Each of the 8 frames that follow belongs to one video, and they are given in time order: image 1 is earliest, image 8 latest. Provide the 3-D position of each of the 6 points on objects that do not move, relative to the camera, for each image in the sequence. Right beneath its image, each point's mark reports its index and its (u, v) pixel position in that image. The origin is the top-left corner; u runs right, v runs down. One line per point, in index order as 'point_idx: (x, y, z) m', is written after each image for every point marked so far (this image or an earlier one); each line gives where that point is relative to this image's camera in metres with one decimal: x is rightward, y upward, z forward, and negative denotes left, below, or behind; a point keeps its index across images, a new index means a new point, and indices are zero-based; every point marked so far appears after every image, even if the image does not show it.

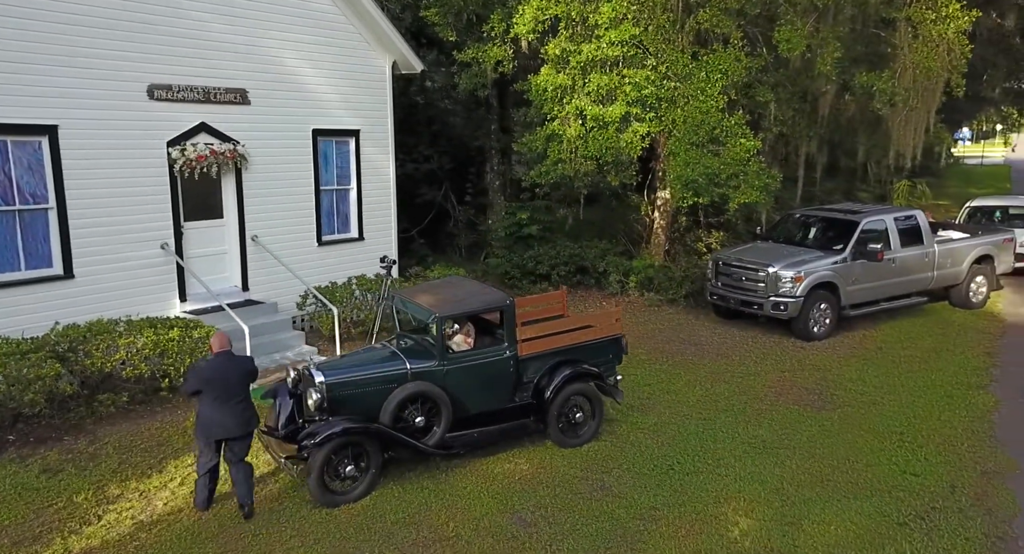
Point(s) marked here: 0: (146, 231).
0: (-4.9, +0.6, +8.7) m
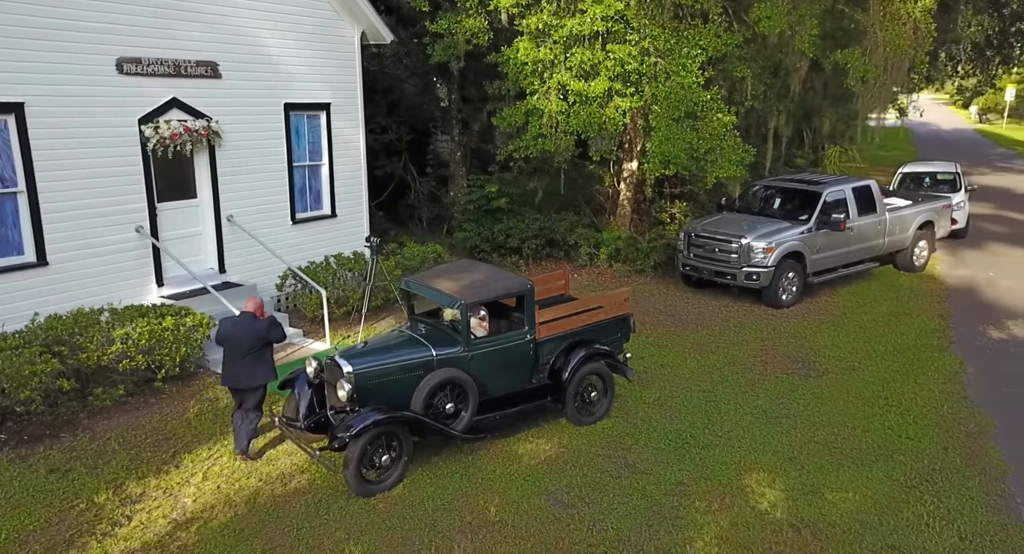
0: (-4.9, +0.8, +8.3) m
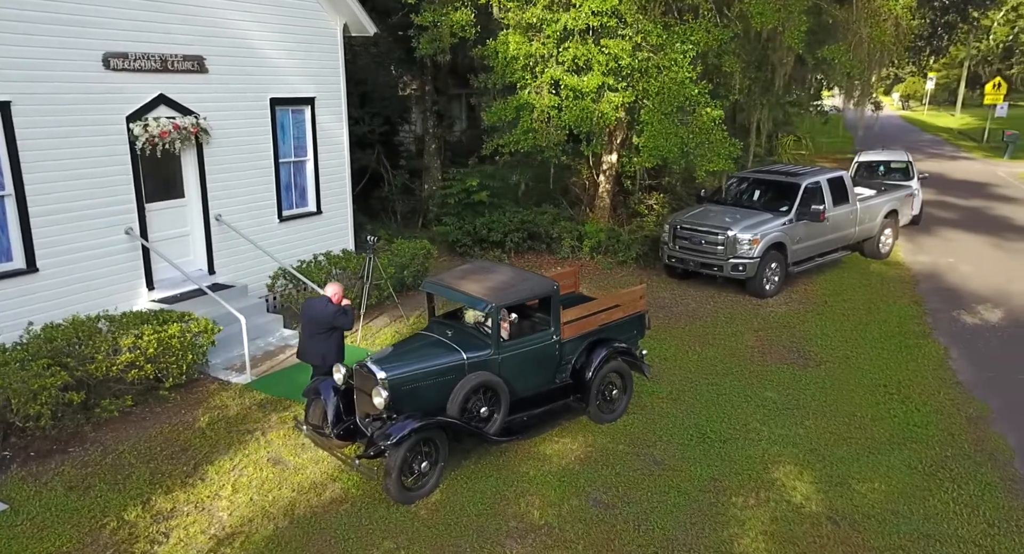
0: (-4.9, +0.7, +8.0) m
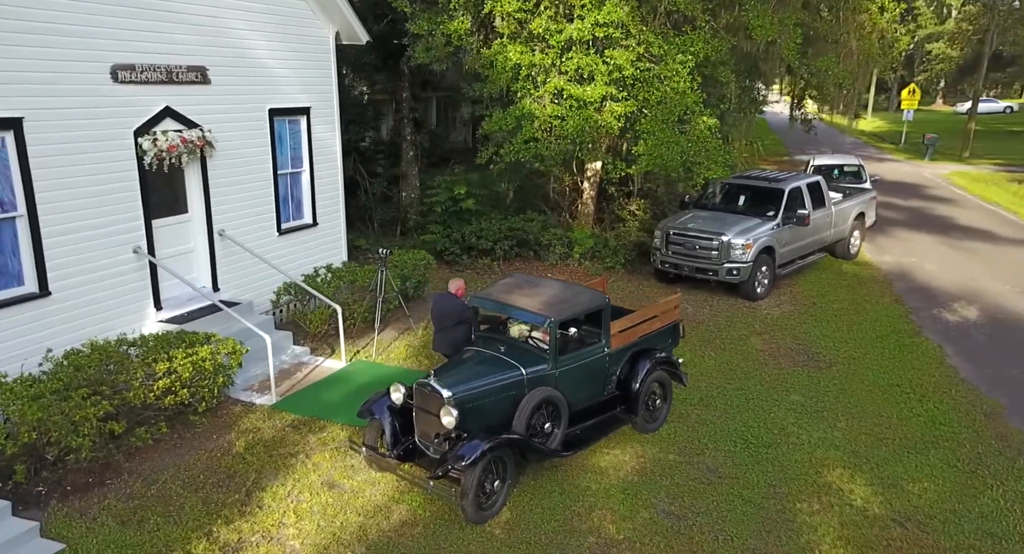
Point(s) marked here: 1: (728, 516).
0: (-4.6, +0.5, +7.6) m
1: (+1.6, -1.8, +5.0) m
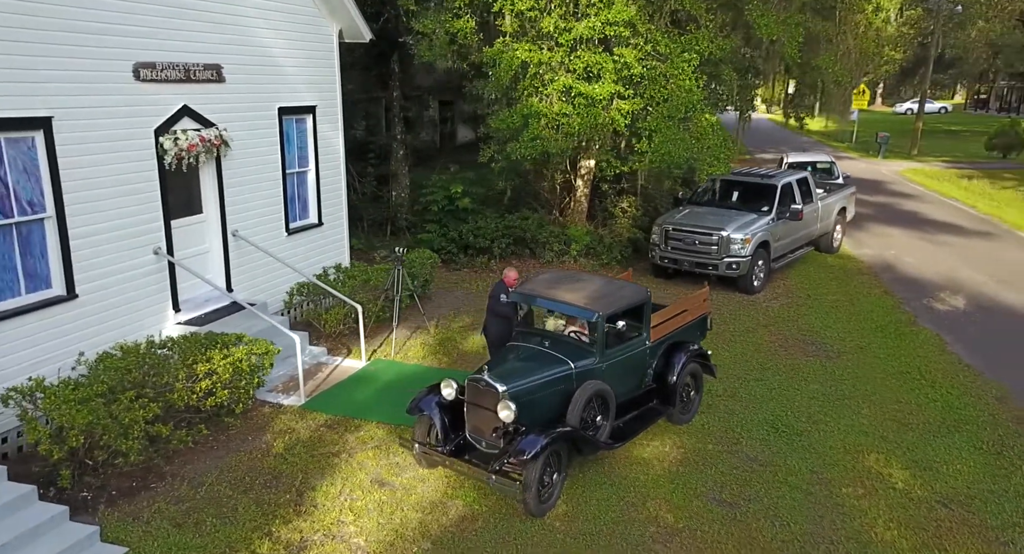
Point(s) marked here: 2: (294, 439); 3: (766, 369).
0: (-4.2, +0.5, +7.5) m
1: (+2.1, -1.8, +5.1) m
2: (-2.1, -1.6, +6.5) m
3: (+3.3, -1.2, +8.5) m
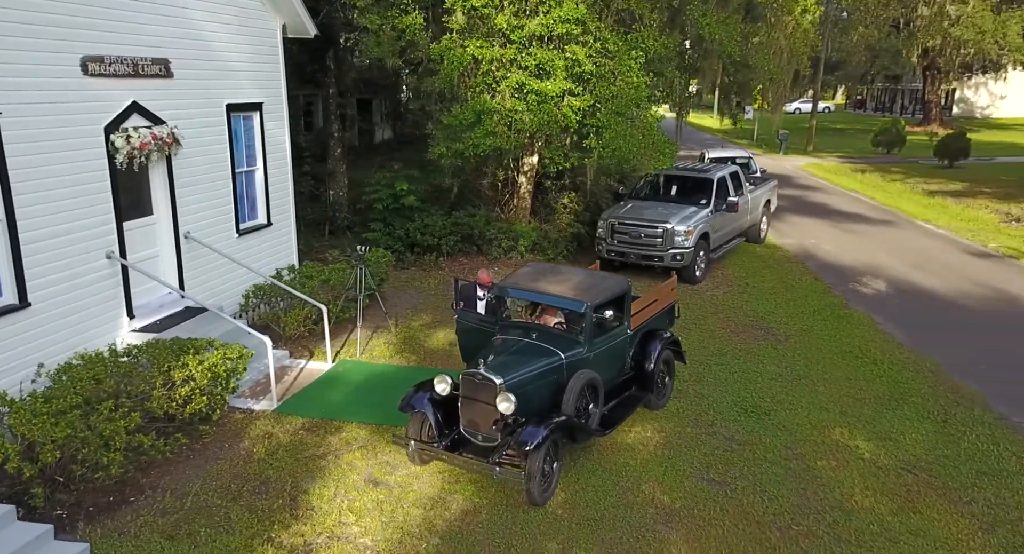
0: (-4.5, +0.4, +7.1) m
1: (+2.1, -1.7, +5.4) m
2: (-2.3, -1.6, +6.3) m
3: (+2.9, -1.1, +8.9) m
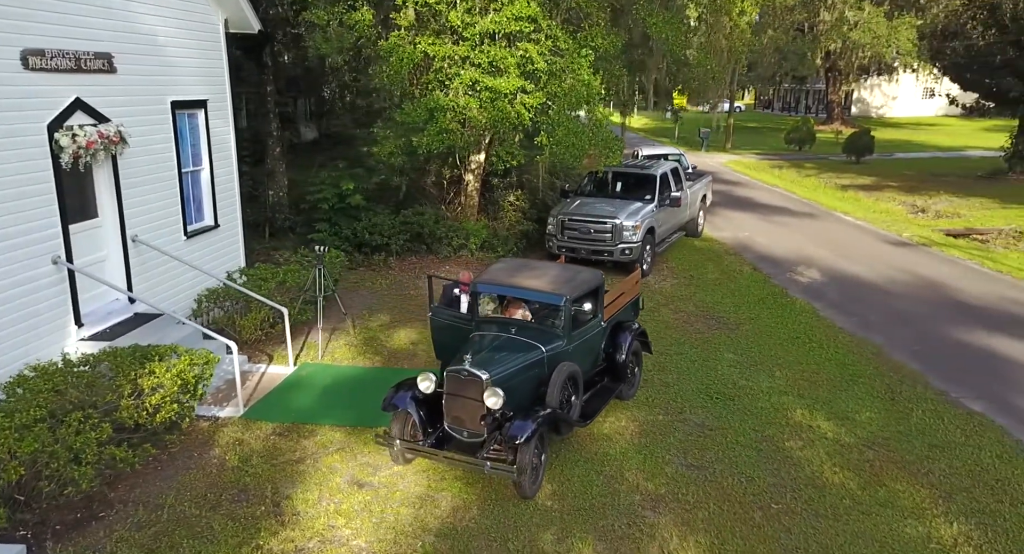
0: (-4.8, +0.4, +6.7) m
1: (+1.9, -1.6, +5.7) m
2: (-2.5, -1.6, +6.1) m
3: (+2.4, -1.0, +9.2) m
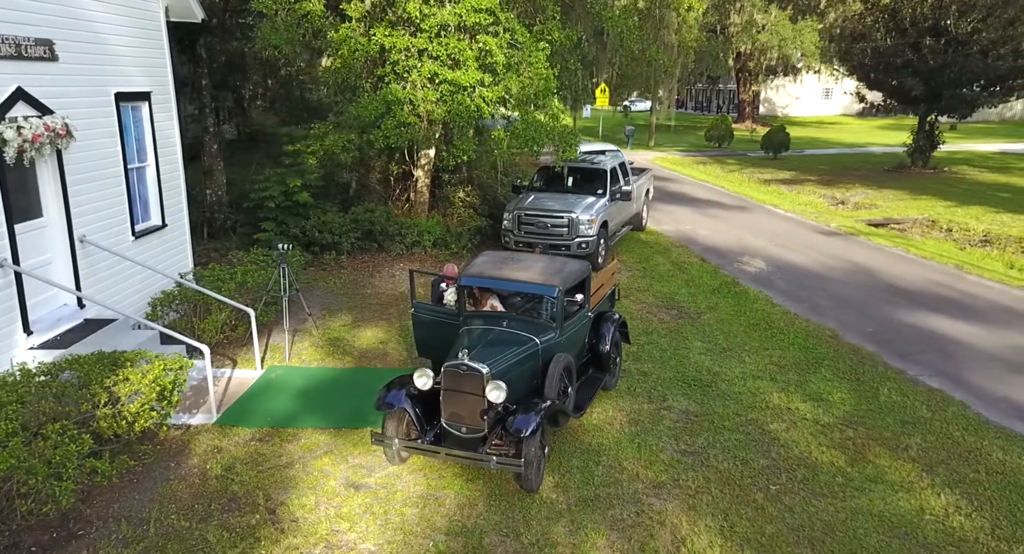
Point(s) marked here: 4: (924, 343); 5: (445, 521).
0: (-5.0, +0.3, +6.2) m
1: (+1.9, -1.5, +5.8) m
2: (-2.5, -1.6, +5.8) m
3: (+2.0, -0.8, +9.4) m
4: (+5.8, -0.9, +9.2) m
5: (-0.5, -1.8, +4.8) m
